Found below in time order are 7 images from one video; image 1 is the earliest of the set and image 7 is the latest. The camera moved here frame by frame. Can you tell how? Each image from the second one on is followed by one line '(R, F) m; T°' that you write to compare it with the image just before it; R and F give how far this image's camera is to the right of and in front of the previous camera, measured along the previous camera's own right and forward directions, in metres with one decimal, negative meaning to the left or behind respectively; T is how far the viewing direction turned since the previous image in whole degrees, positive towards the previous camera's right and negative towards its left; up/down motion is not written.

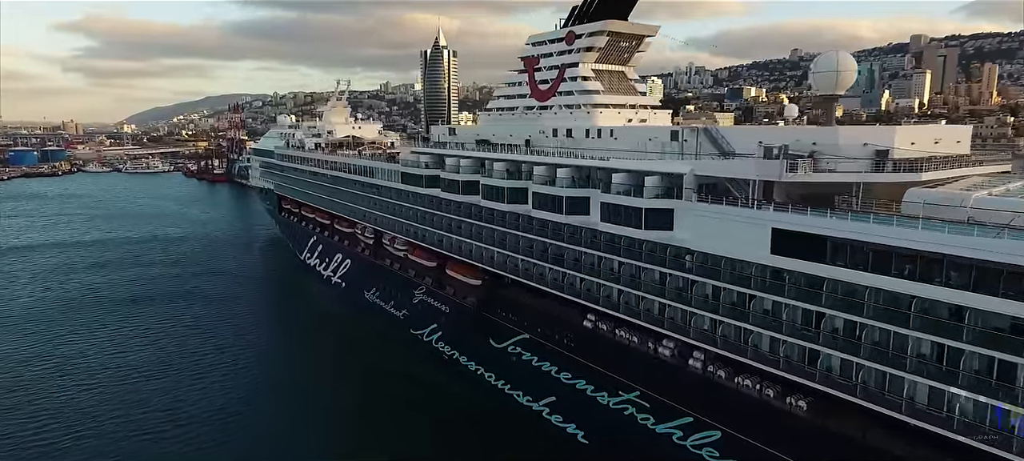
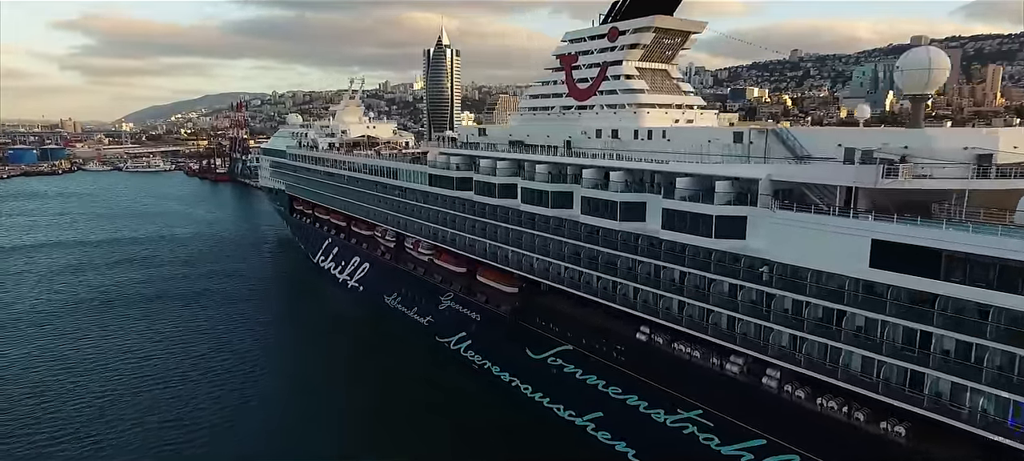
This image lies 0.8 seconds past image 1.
(-1.2, +0.9) m; 0°
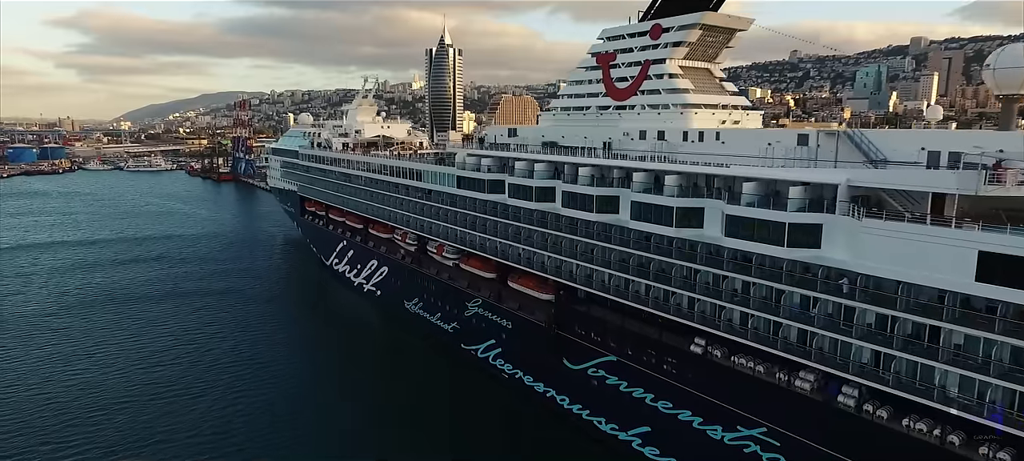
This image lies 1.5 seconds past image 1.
(-1.1, +0.7) m; 0°
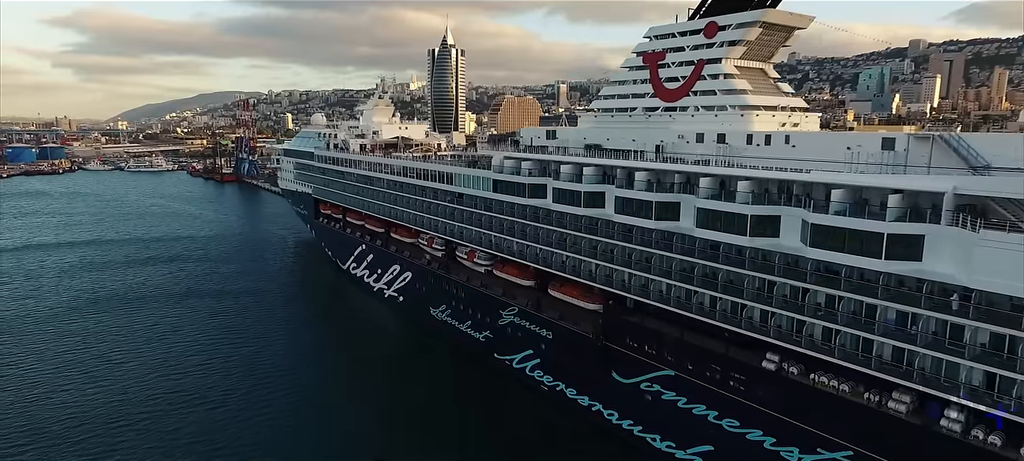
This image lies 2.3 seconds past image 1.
(-1.4, +0.8) m; 0°
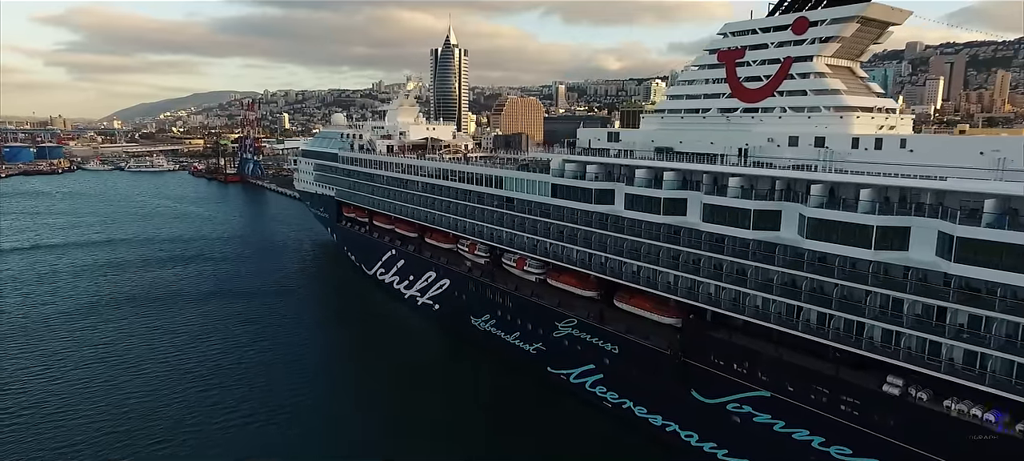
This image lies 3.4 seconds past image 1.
(-2.1, +1.1) m; 0°
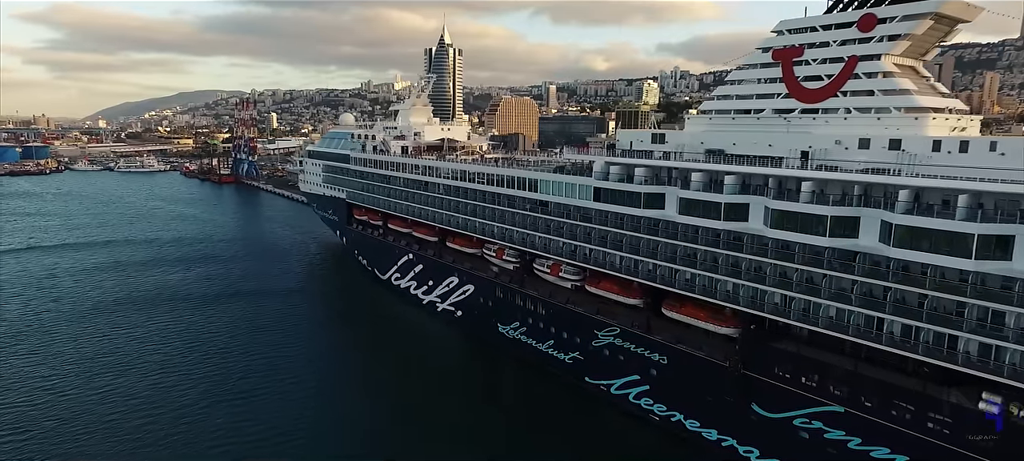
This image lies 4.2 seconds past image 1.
(-1.6, +0.8) m; +1°
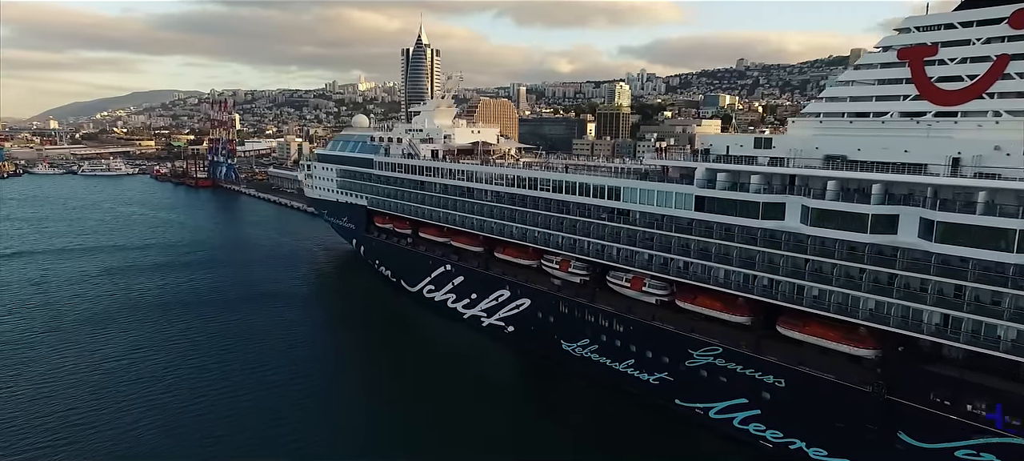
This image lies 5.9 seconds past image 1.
(-3.6, +1.8) m; +3°
